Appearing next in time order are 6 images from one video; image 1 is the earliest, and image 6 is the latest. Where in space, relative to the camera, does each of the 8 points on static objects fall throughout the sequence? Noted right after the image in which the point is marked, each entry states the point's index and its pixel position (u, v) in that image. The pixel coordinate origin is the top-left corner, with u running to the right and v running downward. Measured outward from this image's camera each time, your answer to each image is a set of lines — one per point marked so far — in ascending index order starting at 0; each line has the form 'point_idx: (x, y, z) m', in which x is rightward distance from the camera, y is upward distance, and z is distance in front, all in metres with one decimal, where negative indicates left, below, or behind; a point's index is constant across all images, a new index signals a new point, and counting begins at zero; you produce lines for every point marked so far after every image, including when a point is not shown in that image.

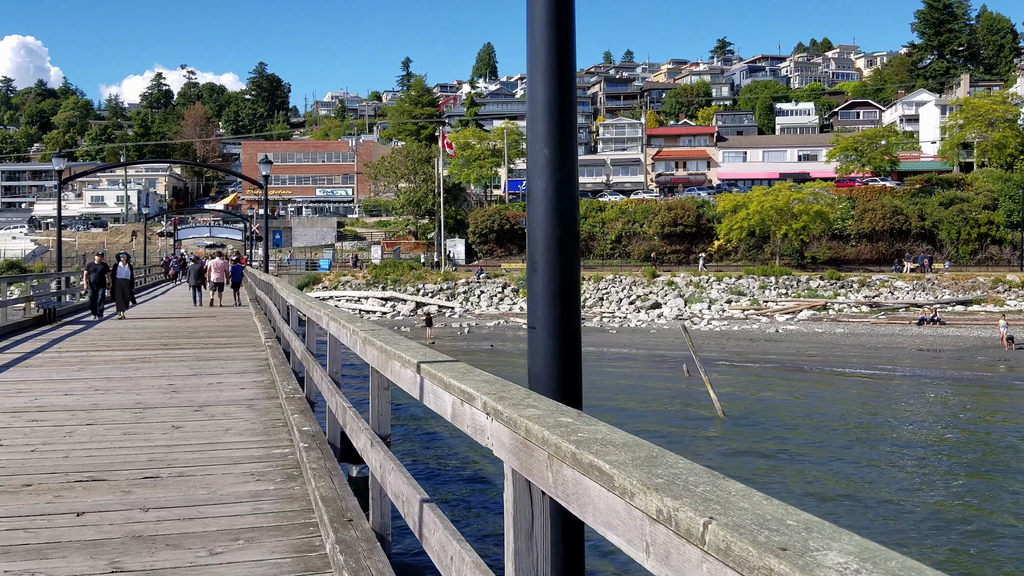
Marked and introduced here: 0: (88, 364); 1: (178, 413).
0: (-3.5, -0.6, +7.1) m
1: (-1.9, -0.7, +4.9) m
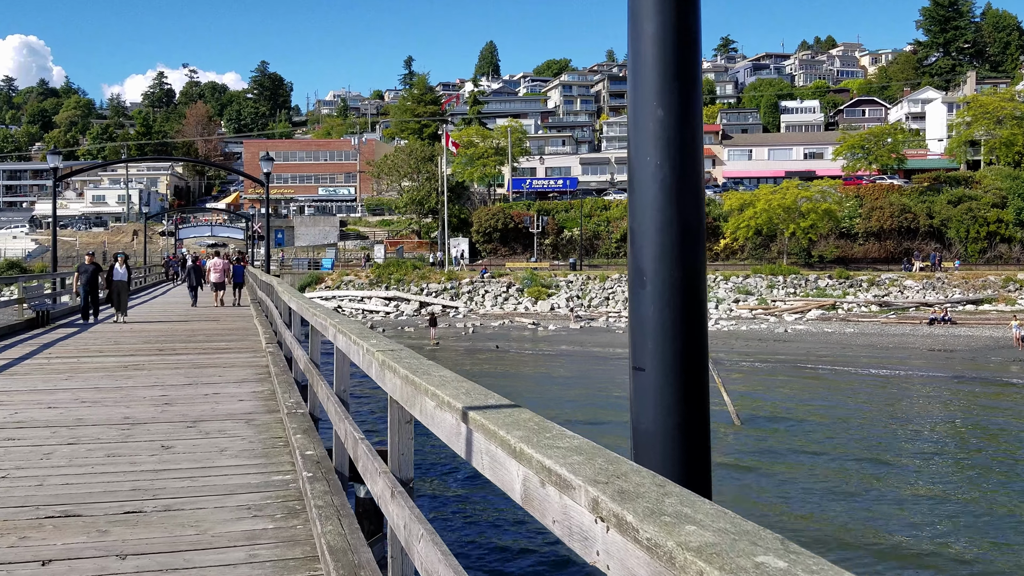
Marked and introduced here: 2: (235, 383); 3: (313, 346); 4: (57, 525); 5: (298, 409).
0: (-3.4, -0.6, +6.7) m
1: (-1.8, -0.7, +4.5) m
2: (-2.0, -0.7, +6.1) m
3: (-1.1, -0.3, +4.7) m
4: (-1.5, -0.8, +2.9) m
5: (-1.1, -0.6, +4.5) m
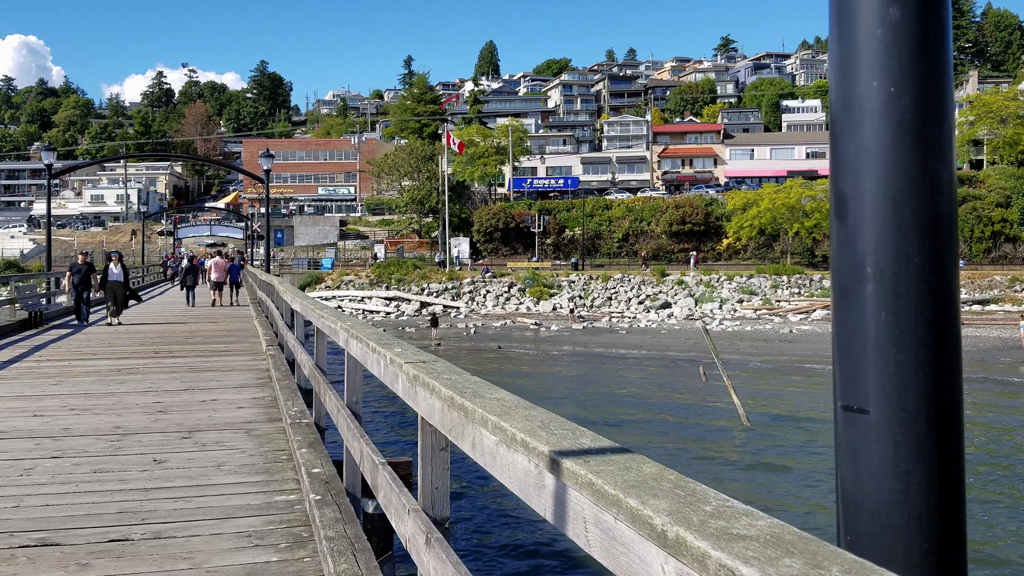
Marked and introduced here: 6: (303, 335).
0: (-3.3, -0.6, +6.3) m
1: (-1.7, -0.7, +4.1) m
2: (-1.9, -0.7, +5.7) m
3: (-1.0, -0.3, +4.4) m
4: (-1.4, -0.8, +2.5) m
5: (-1.0, -0.6, +4.1) m
6: (-1.5, -0.3, +6.2) m
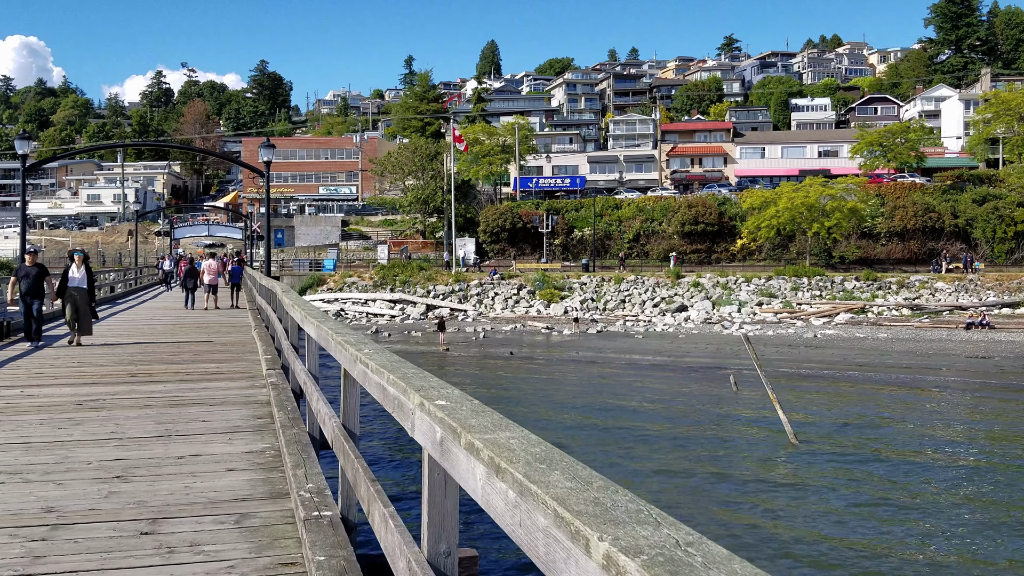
0: (-2.9, -0.7, +4.9) m
1: (-1.3, -0.8, +2.7) m
2: (-1.4, -0.7, +4.3) m
3: (-0.6, -0.4, +2.9) m
4: (-1.0, -0.8, +1.1) m
5: (-0.6, -0.7, +2.7) m
6: (-1.1, -0.4, +4.8) m
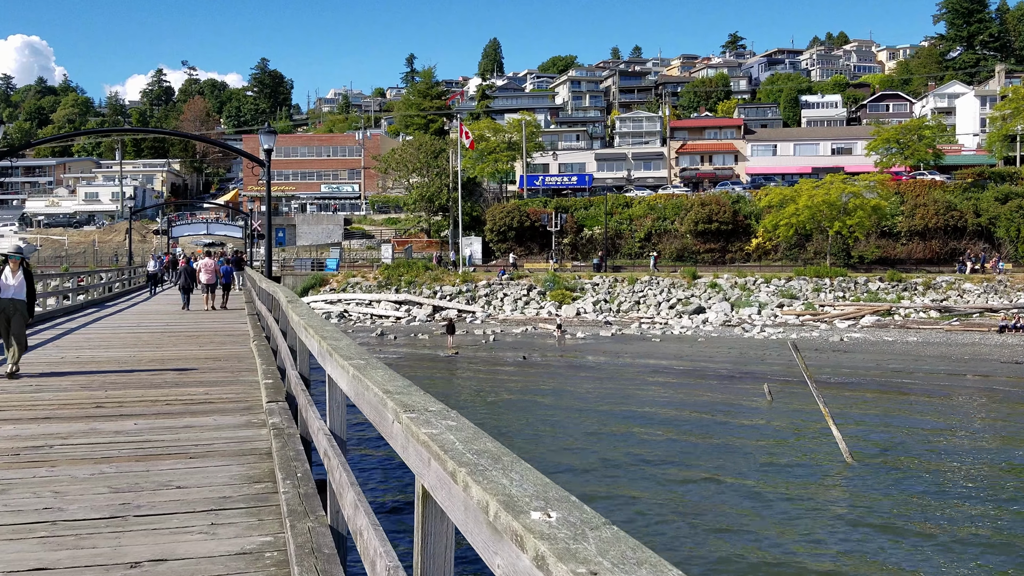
0: (-2.5, -0.8, +3.6) m
1: (-0.9, -0.9, +1.4) m
2: (-1.1, -0.8, +3.0) m
3: (-0.2, -0.4, +1.6) m
4: (-0.6, -0.9, -0.2) m
5: (-0.2, -0.7, +1.4) m
6: (-0.7, -0.5, +3.4) m
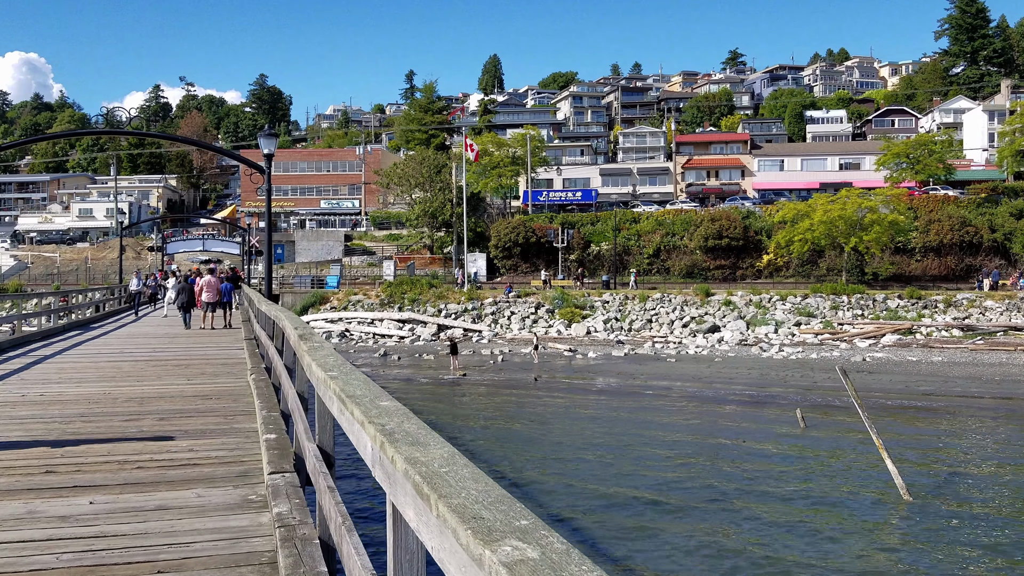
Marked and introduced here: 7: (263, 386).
0: (-2.1, -0.9, +2.4) m
1: (-0.5, -0.9, +0.2) m
2: (-0.7, -0.9, +1.8) m
3: (+0.2, -0.5, +0.4) m
4: (-0.3, -0.9, -1.4) m
5: (+0.1, -0.8, +0.2) m
6: (-0.4, -0.6, +2.3) m
7: (-1.7, -0.6, +5.7) m
